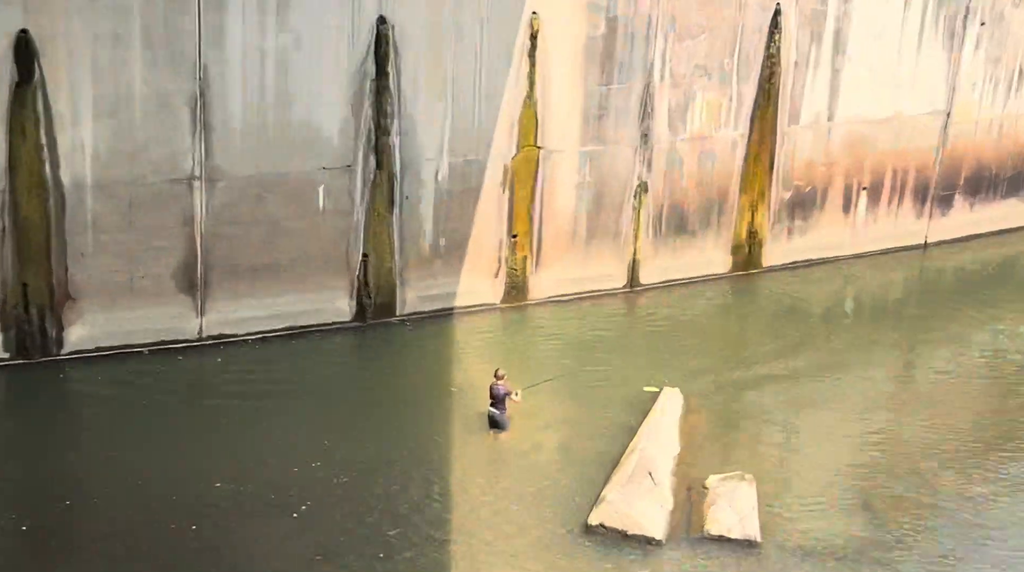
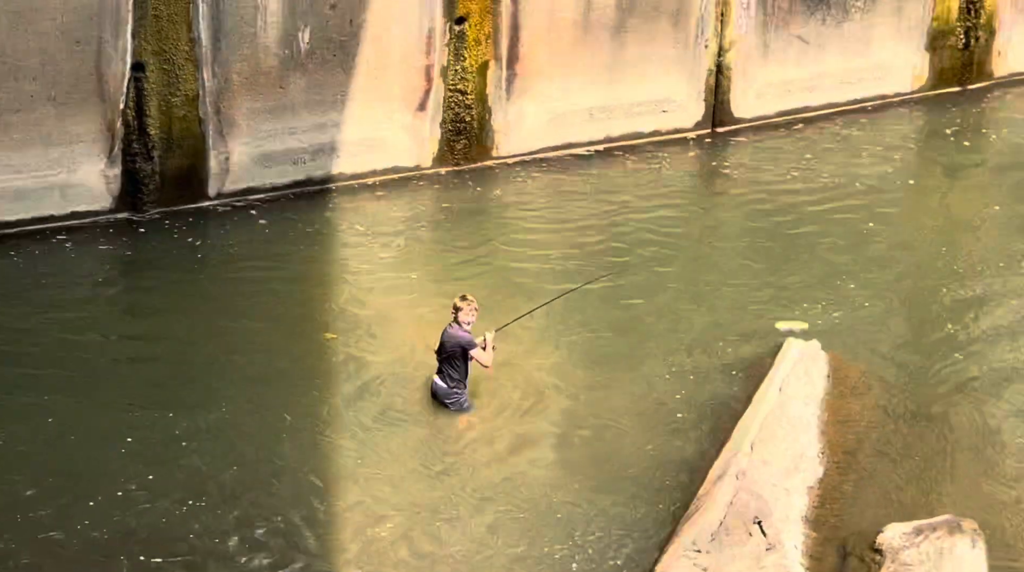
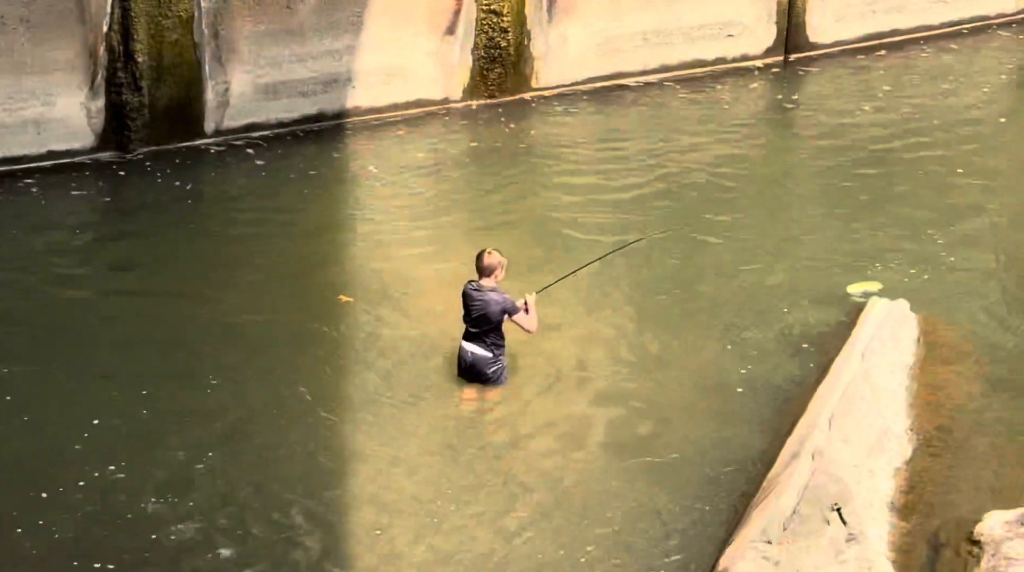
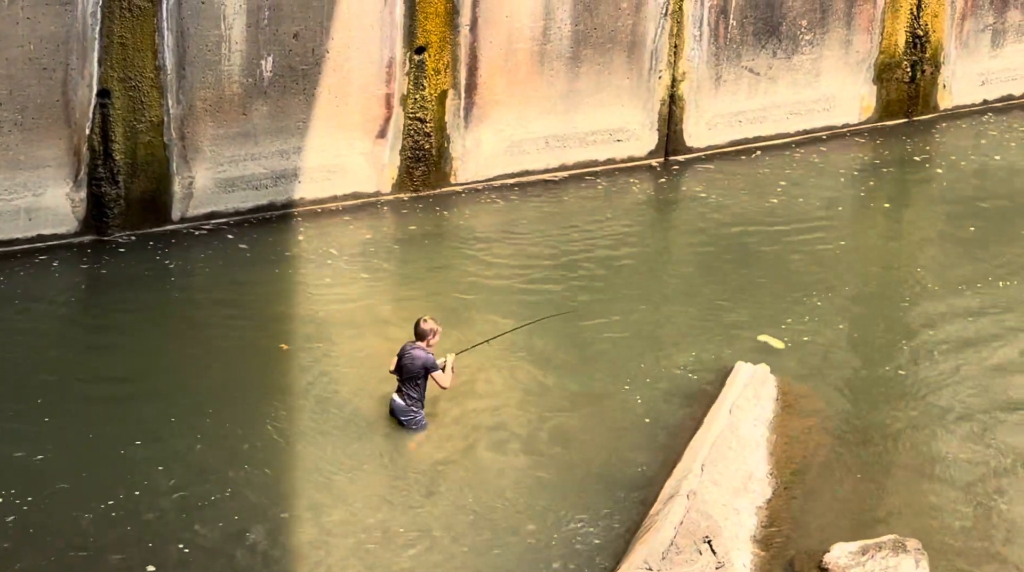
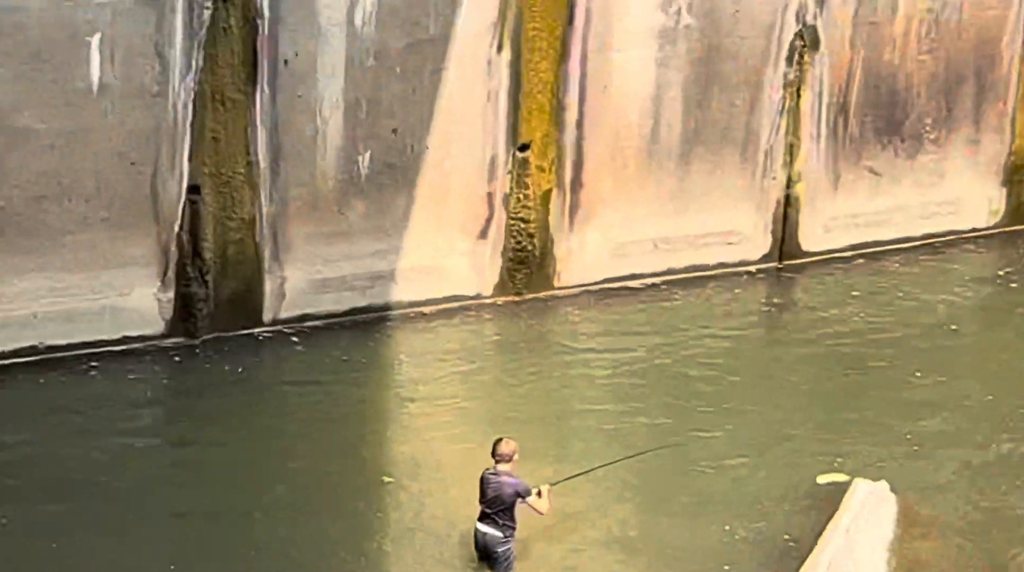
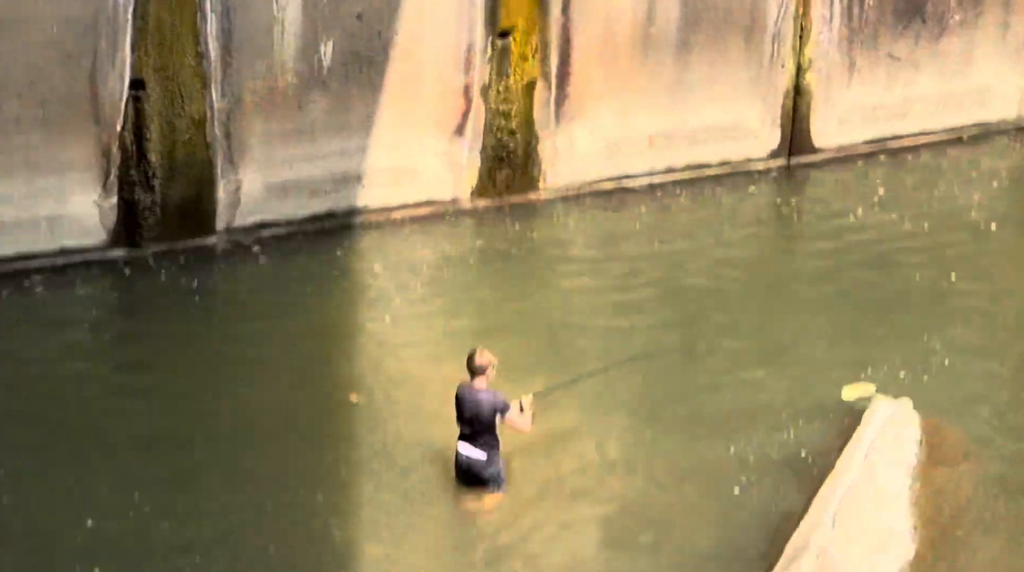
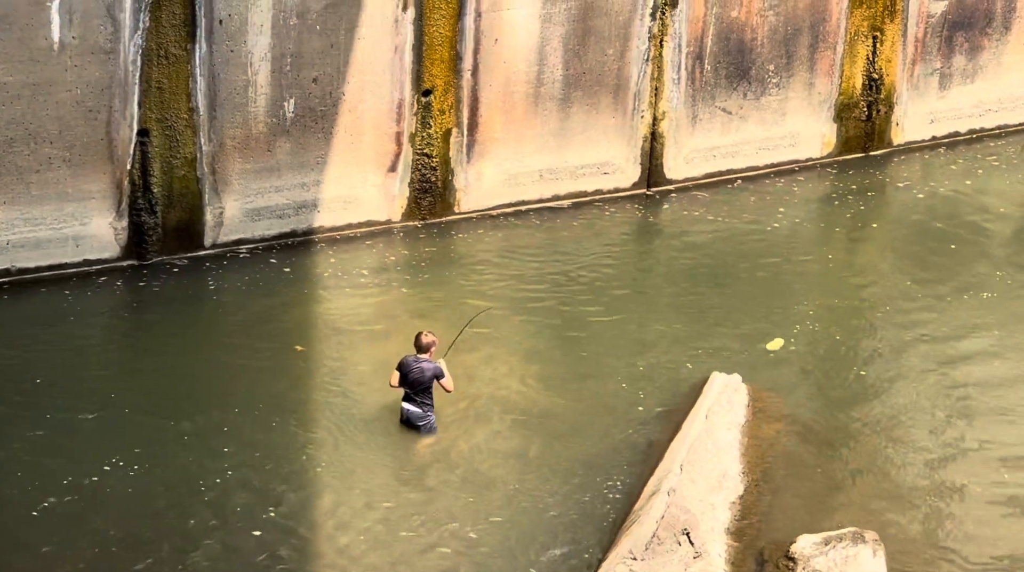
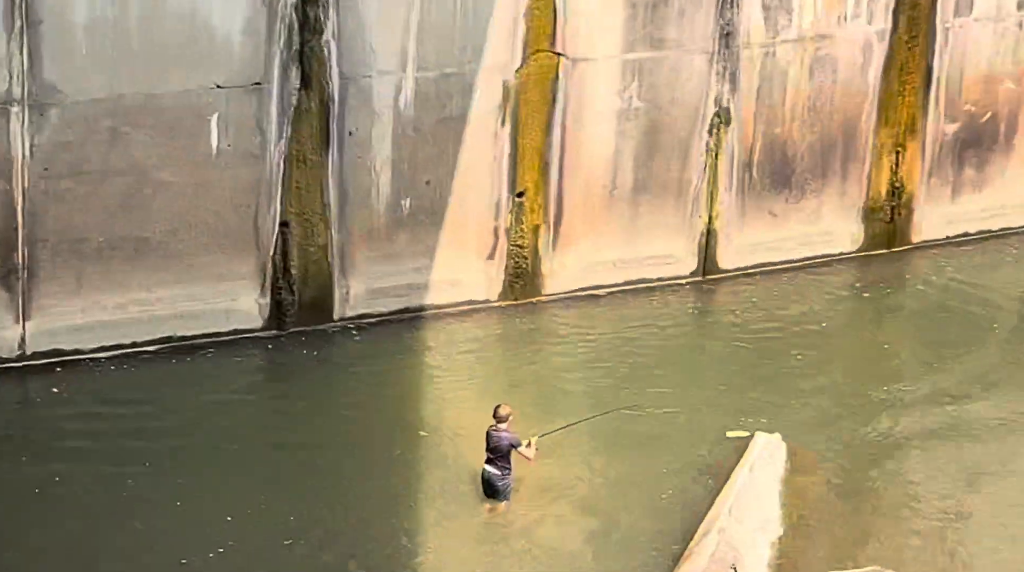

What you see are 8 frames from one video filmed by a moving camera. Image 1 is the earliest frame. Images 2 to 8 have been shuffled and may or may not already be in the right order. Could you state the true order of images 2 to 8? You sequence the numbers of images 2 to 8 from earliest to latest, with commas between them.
8, 5, 6, 3, 2, 4, 7
